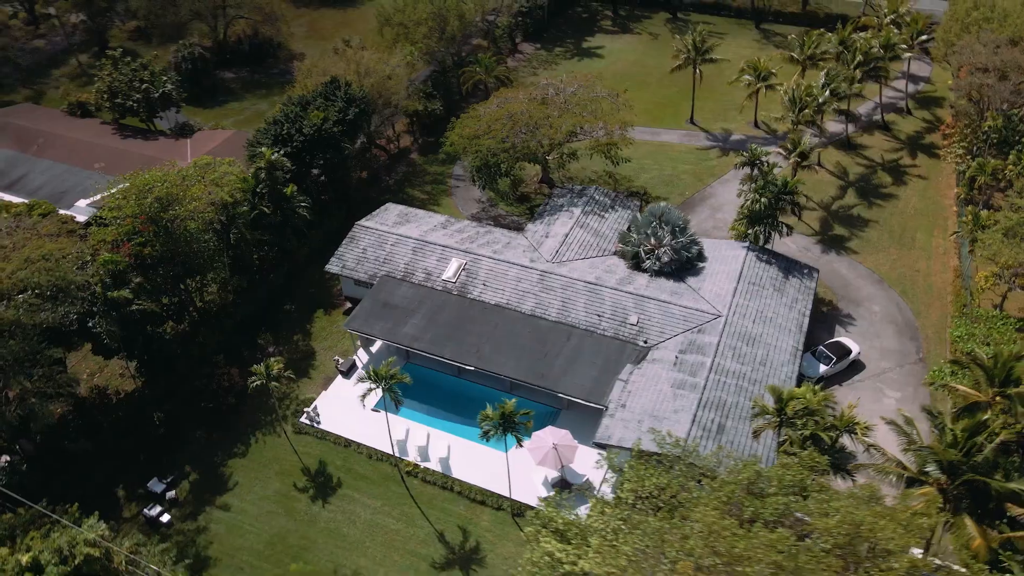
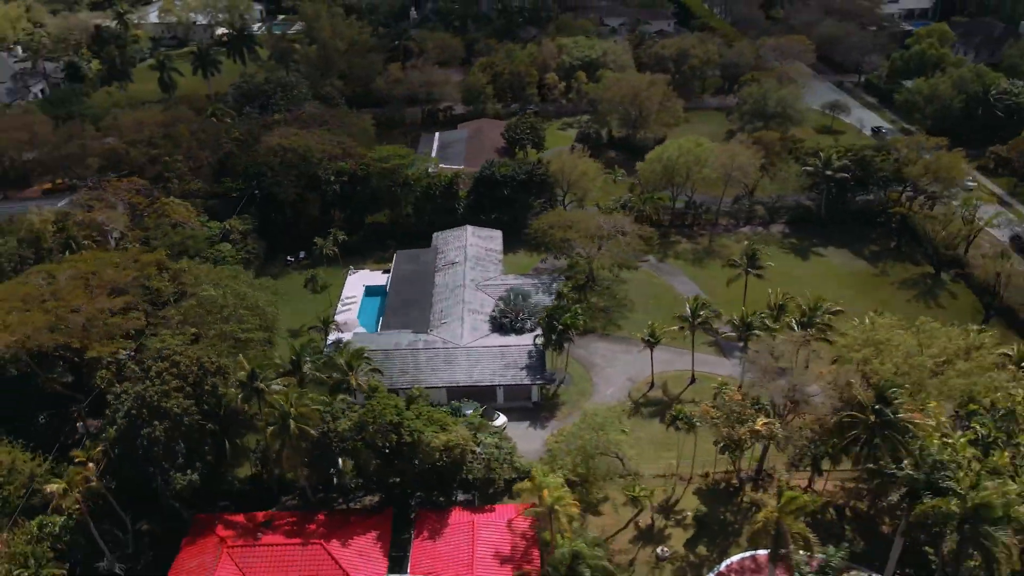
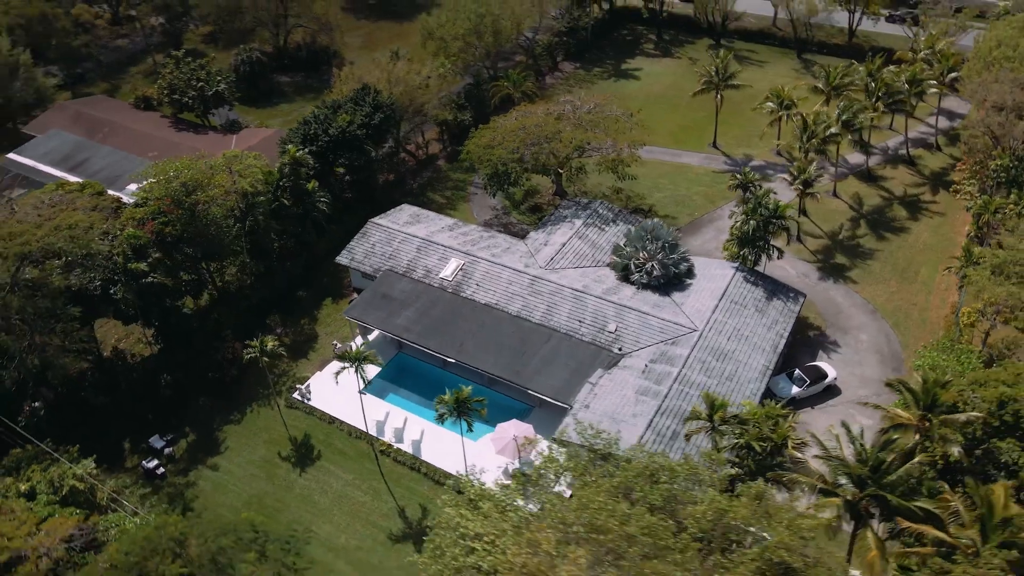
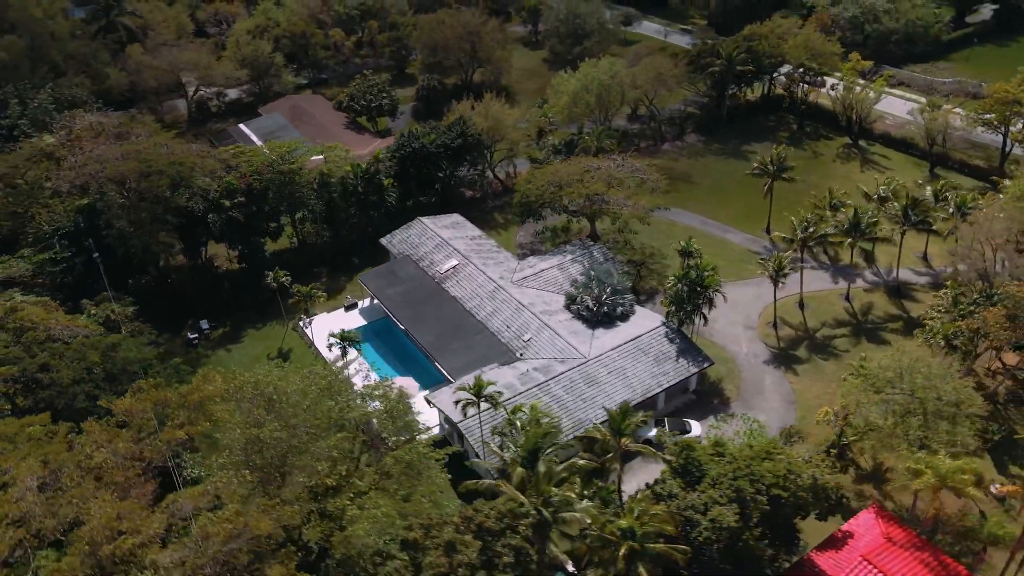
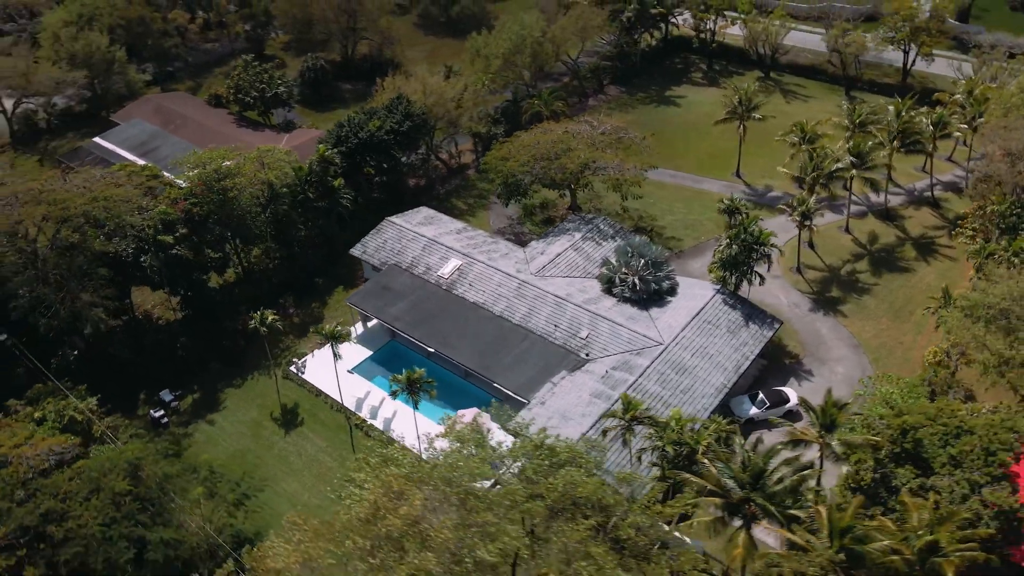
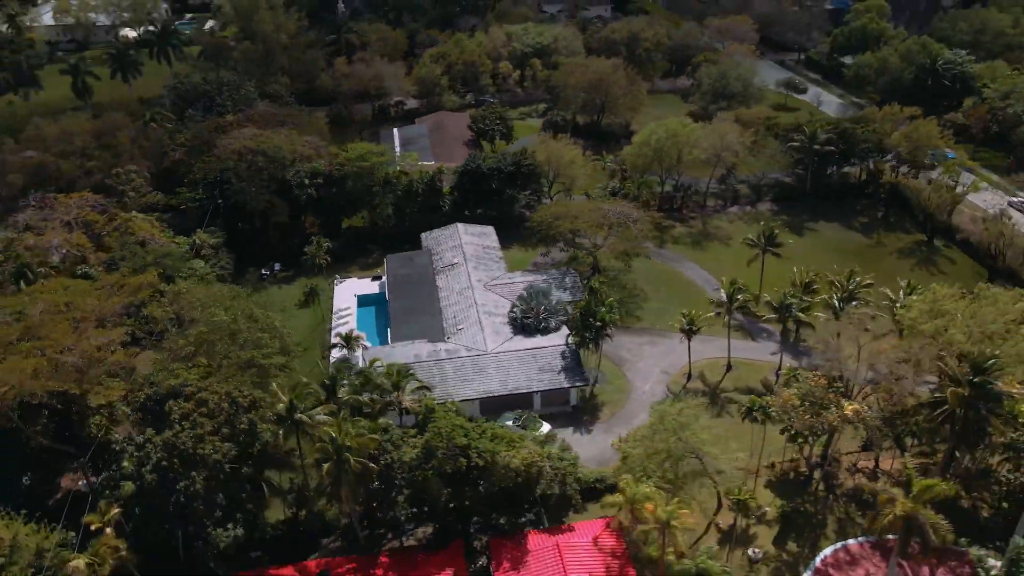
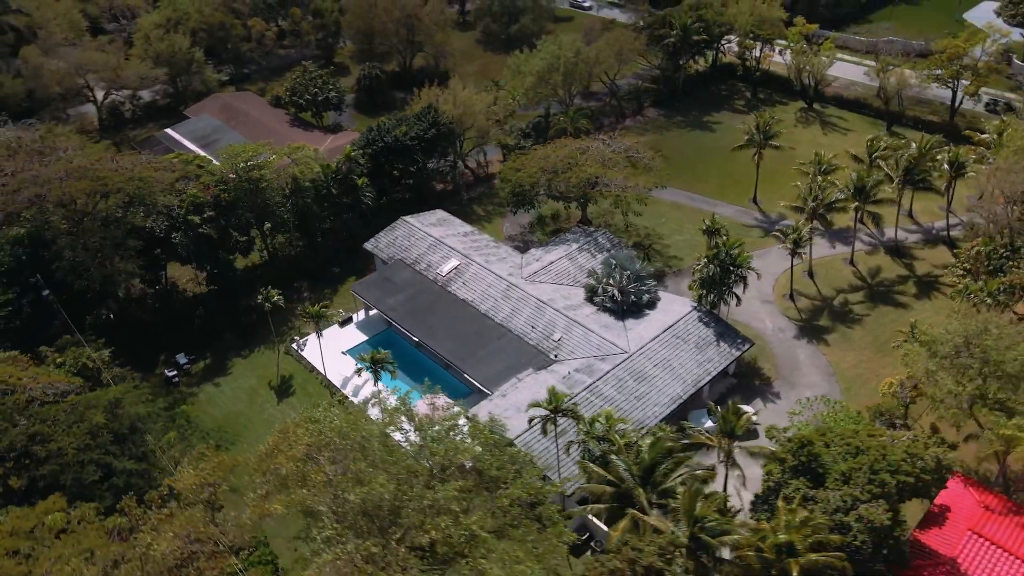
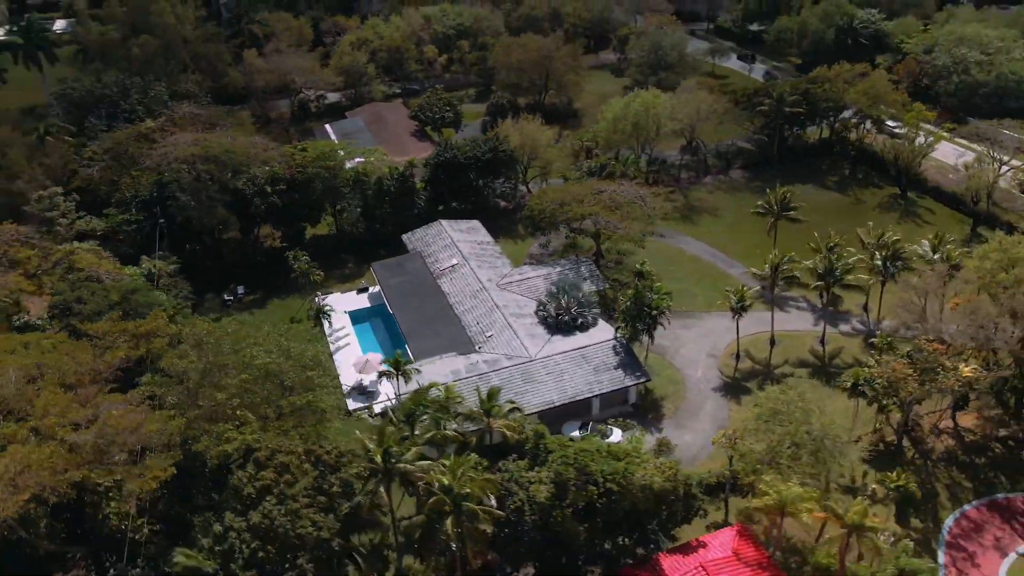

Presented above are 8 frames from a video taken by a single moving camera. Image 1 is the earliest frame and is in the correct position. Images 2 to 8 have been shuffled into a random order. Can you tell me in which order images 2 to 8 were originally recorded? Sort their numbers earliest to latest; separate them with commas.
3, 5, 7, 4, 8, 6, 2
